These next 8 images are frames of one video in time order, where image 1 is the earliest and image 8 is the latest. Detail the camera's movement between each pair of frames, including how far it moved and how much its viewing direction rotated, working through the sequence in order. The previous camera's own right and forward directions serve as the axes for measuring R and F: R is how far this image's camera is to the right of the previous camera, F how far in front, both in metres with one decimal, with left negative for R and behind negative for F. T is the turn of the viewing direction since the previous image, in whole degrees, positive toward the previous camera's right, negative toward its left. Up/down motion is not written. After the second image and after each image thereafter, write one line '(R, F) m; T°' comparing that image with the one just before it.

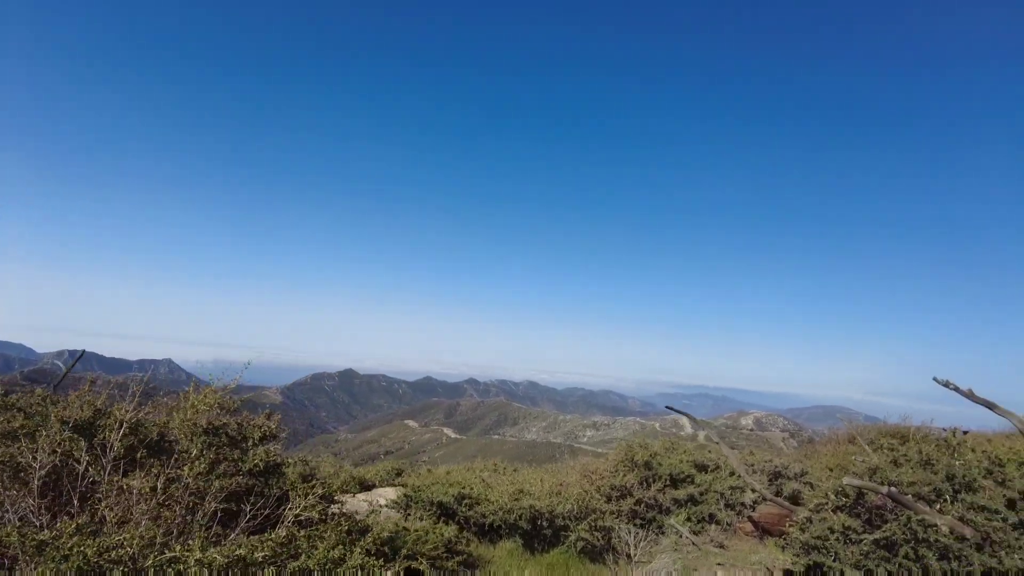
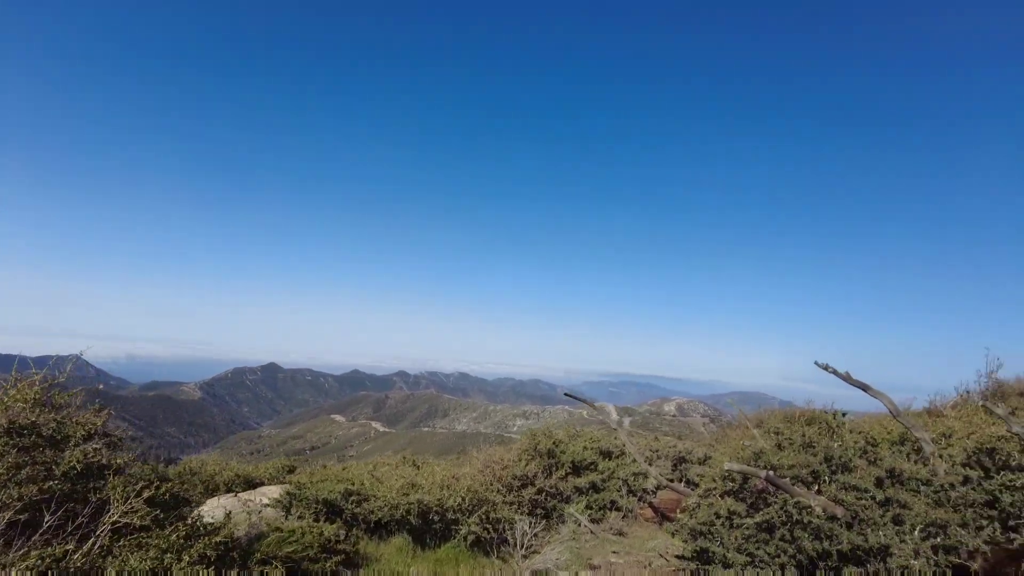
(+0.7, +0.6) m; +8°
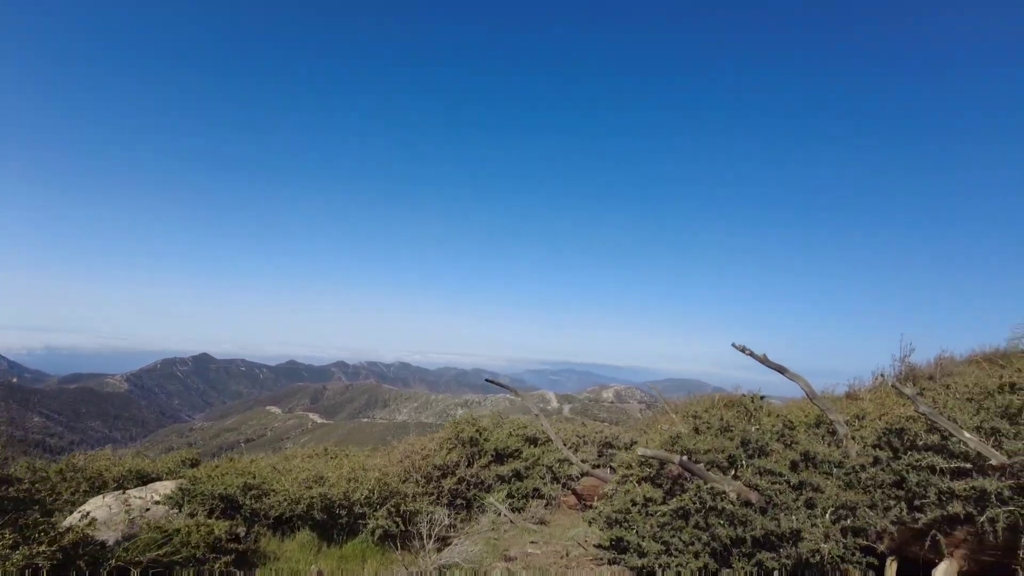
(+0.4, +0.5) m; +7°
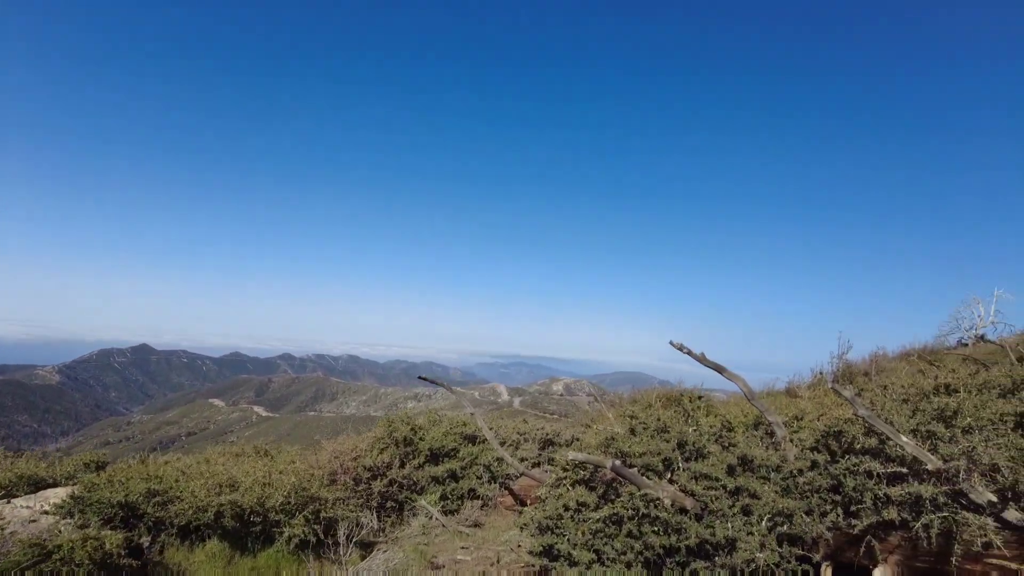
(+0.3, +0.5) m; +6°
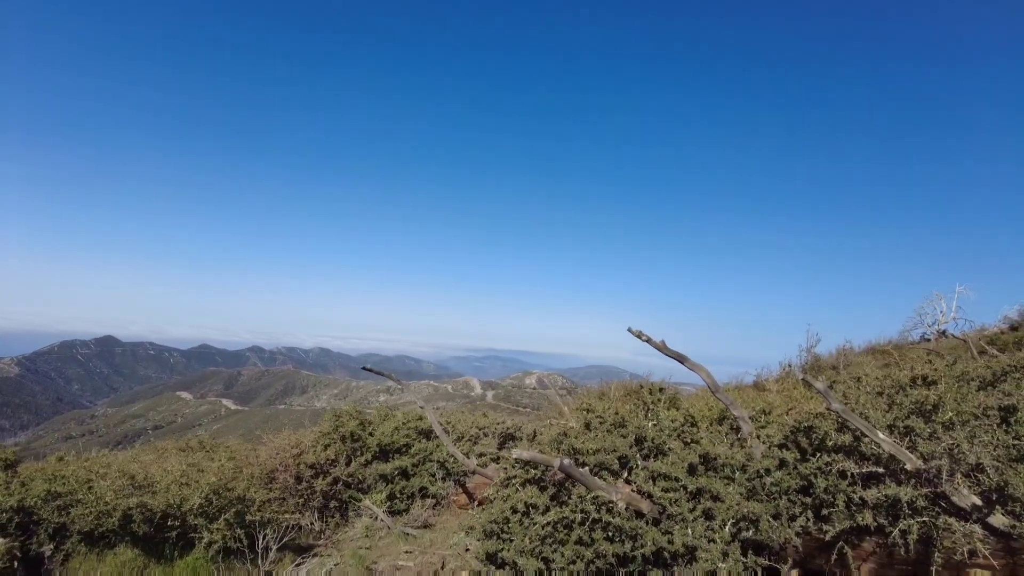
(+0.3, +0.5) m; +3°
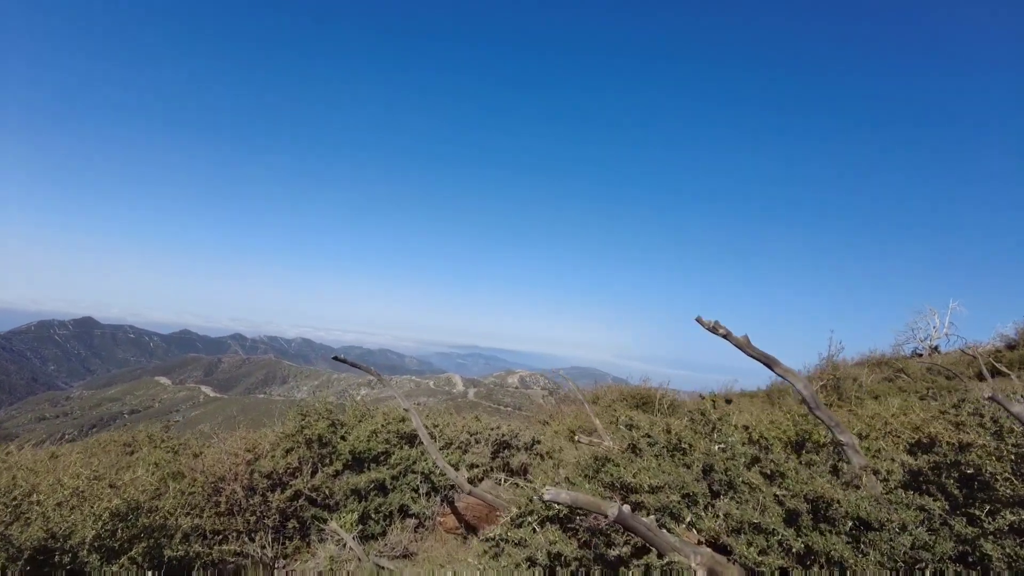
(-0.3, +1.3) m; +2°
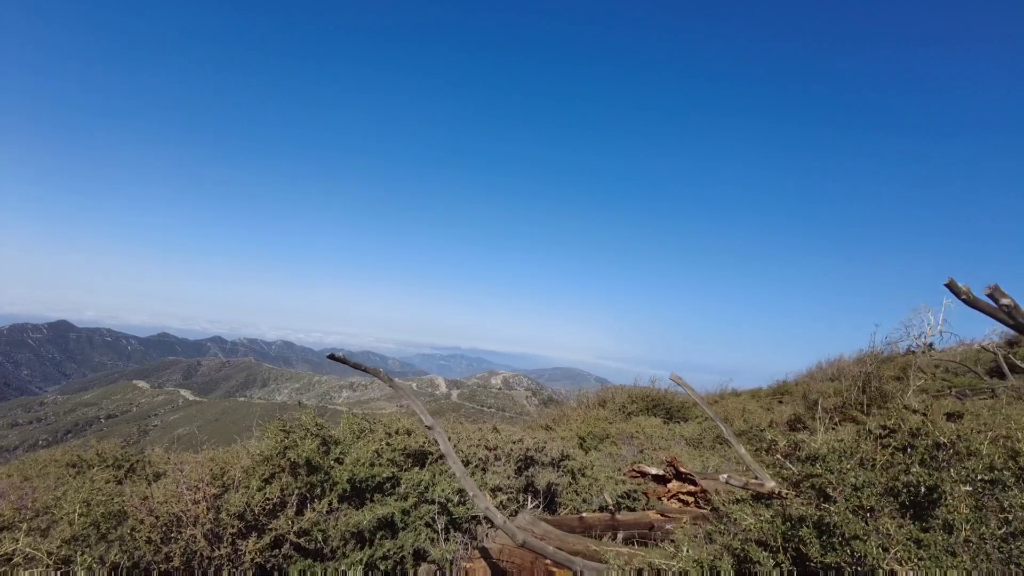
(-0.7, +1.5) m; +2°
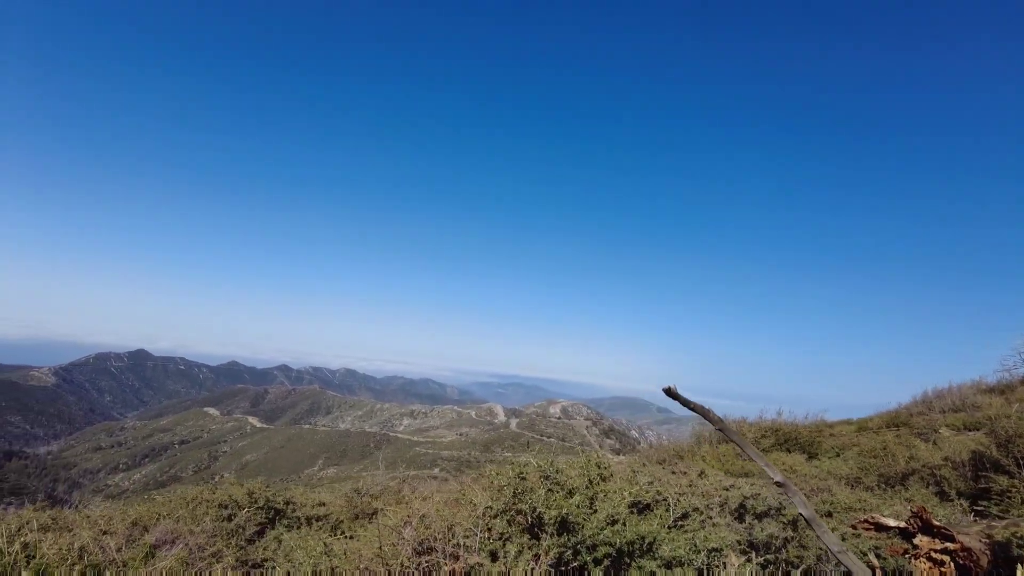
(-2.1, +0.4) m; -7°
